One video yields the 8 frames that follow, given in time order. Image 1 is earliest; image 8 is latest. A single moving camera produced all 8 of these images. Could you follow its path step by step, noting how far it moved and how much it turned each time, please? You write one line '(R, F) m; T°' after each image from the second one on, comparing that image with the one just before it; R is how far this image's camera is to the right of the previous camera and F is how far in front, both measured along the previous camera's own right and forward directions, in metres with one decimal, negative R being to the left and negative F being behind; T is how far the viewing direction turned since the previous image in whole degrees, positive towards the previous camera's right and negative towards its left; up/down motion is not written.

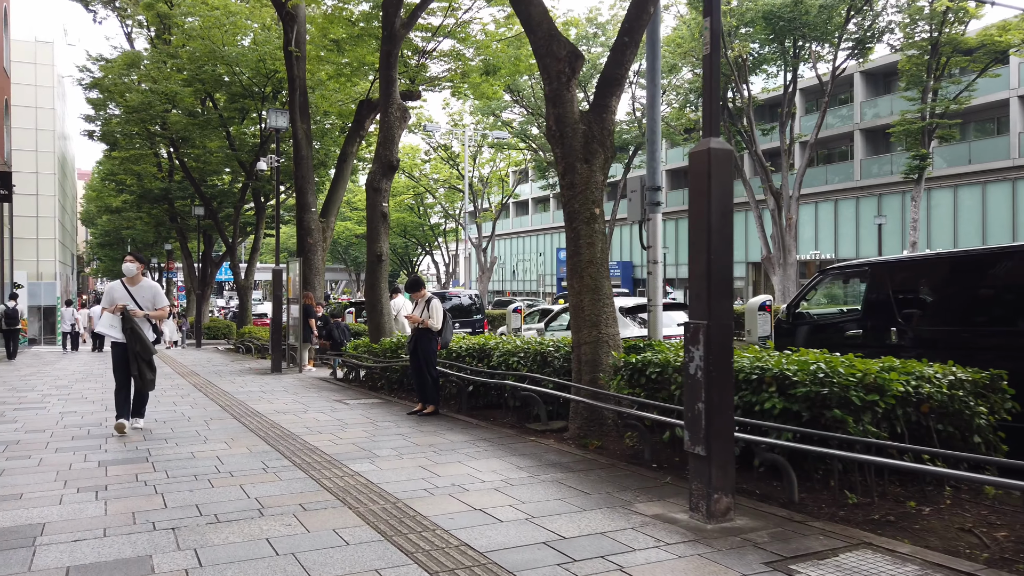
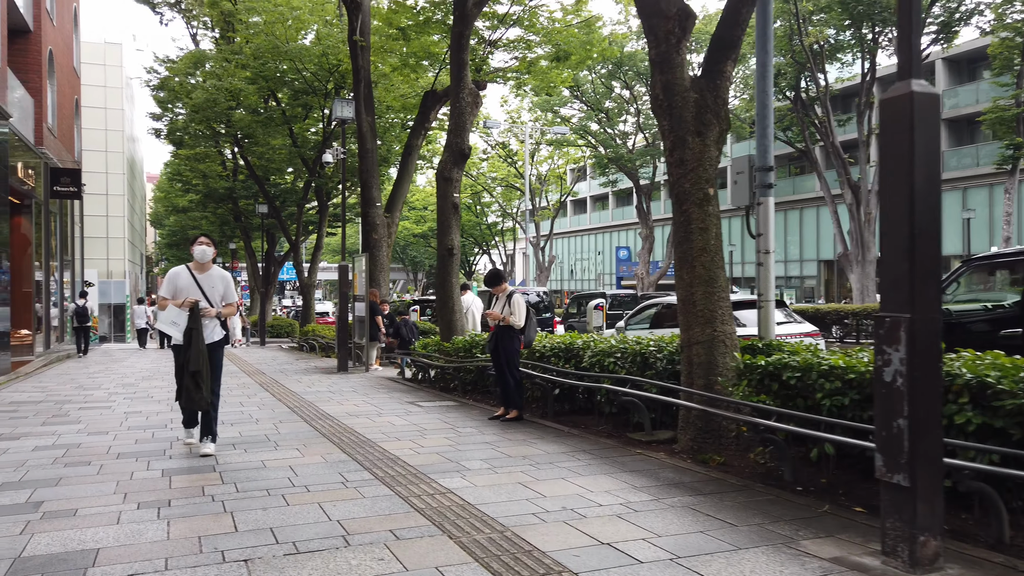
(-0.4, +0.8) m; -4°
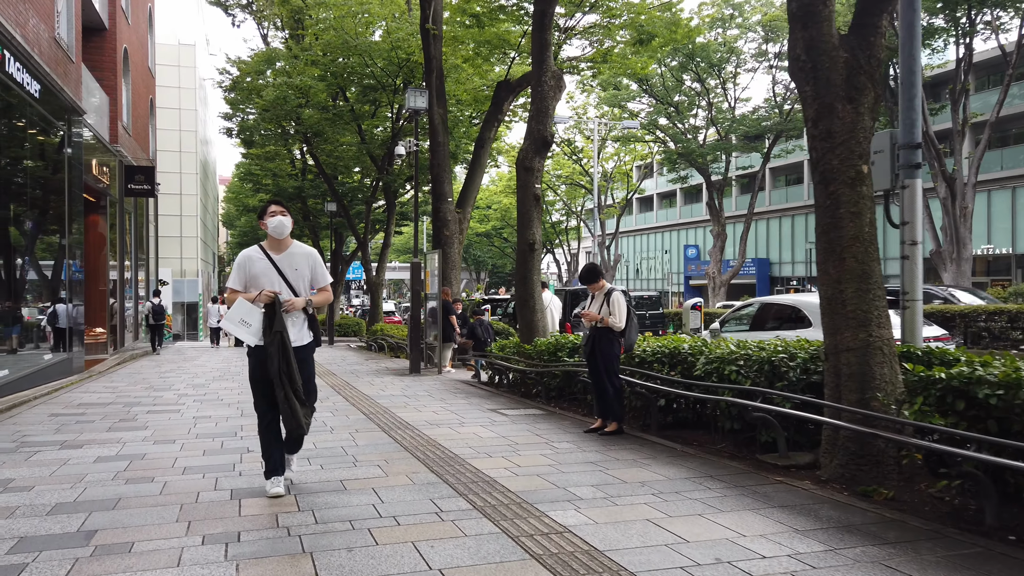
(-0.4, +0.8) m; -5°
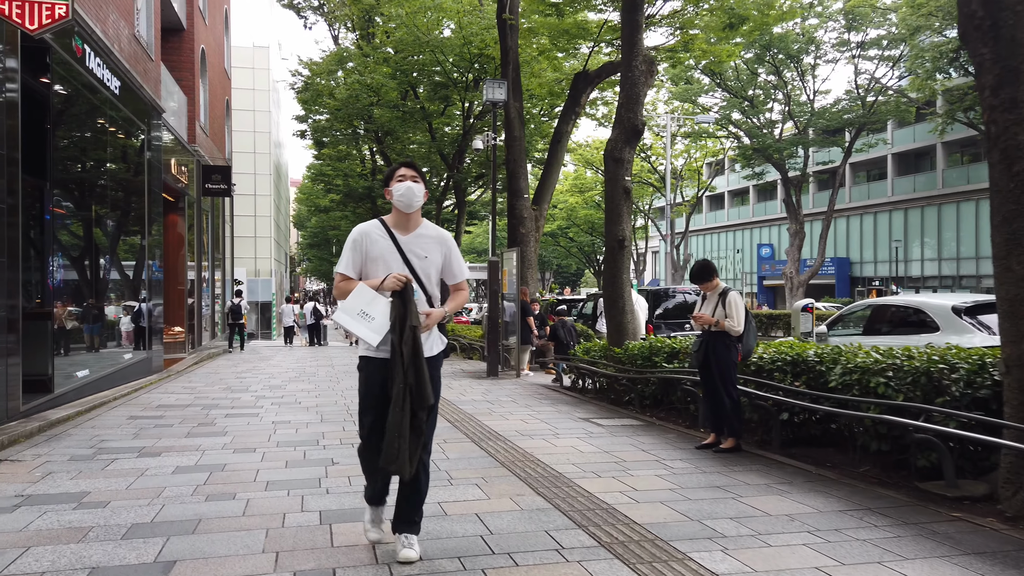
(-0.3, +0.6) m; -5°
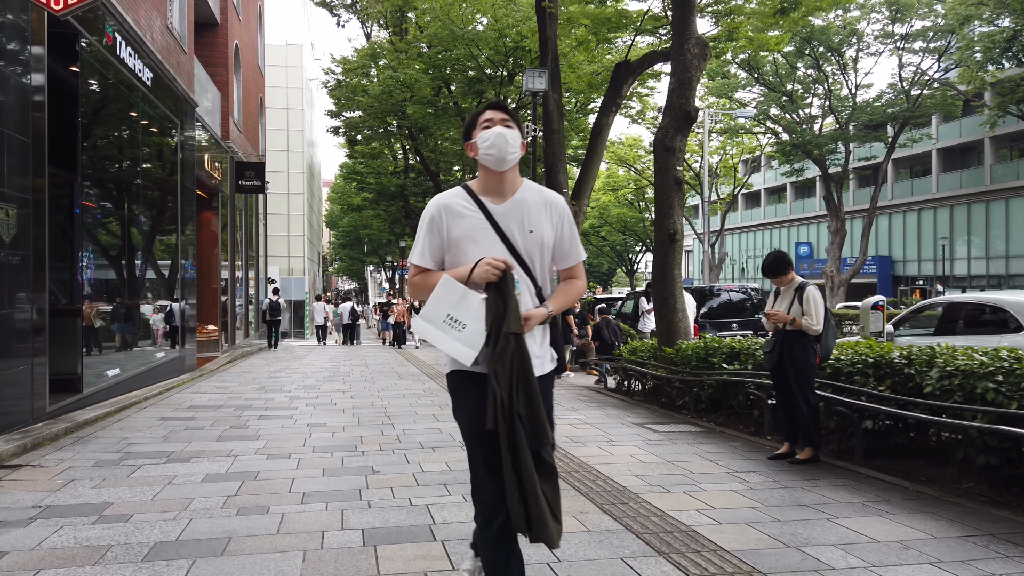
(-0.2, +0.5) m; -2°
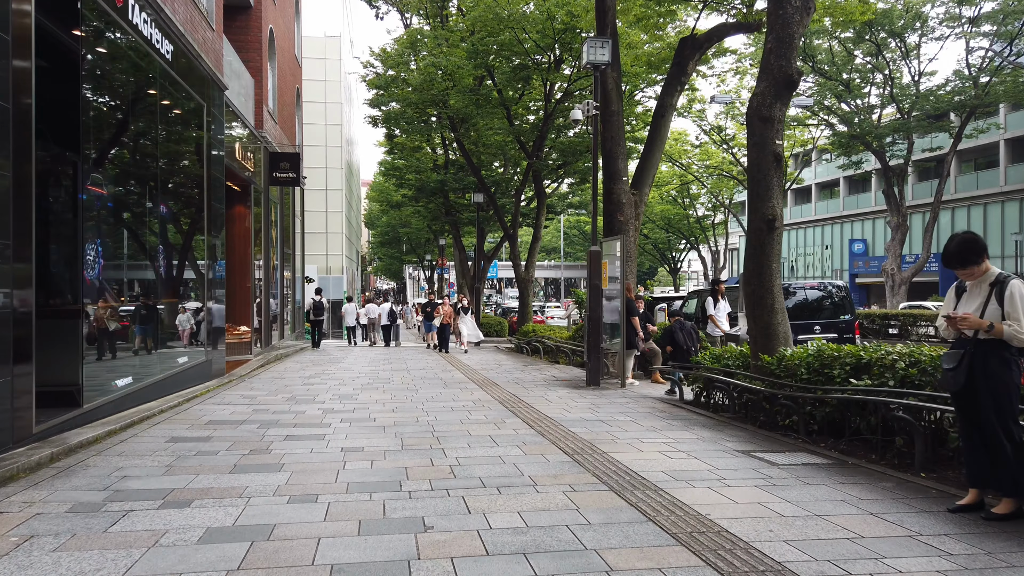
(-0.3, +1.4) m; -3°
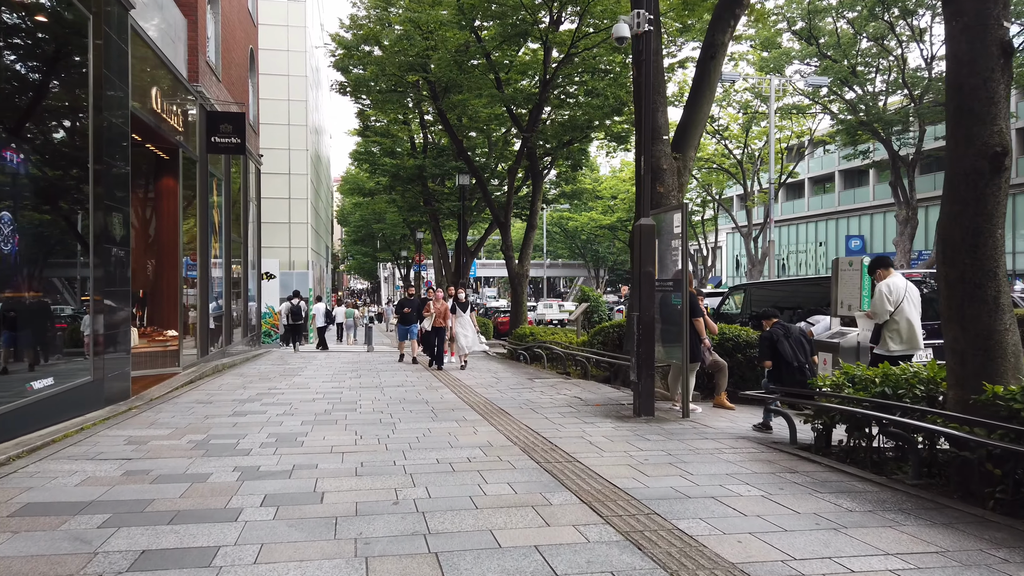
(-0.5, +3.4) m; +2°
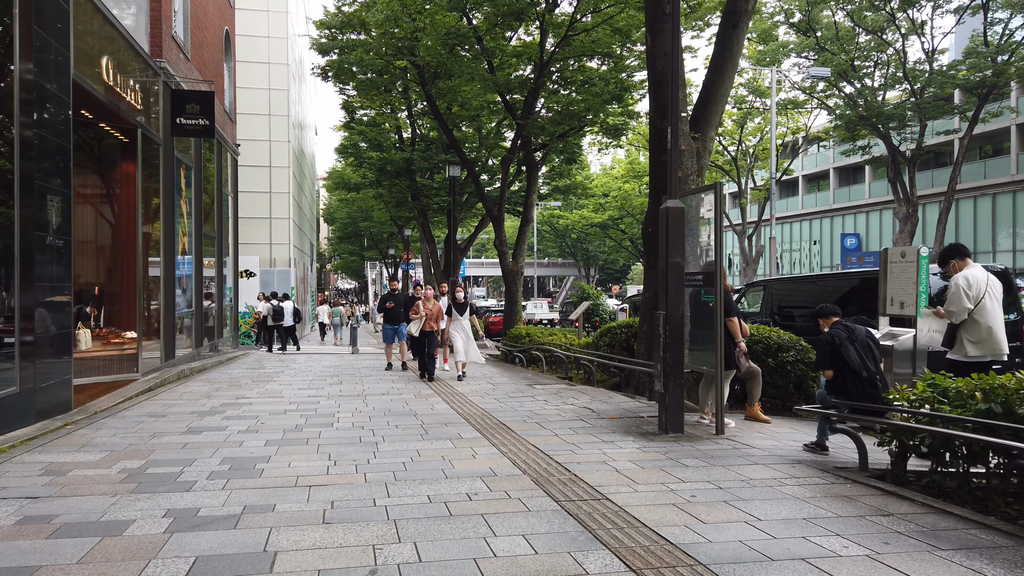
(-0.1, +1.3) m; +1°
